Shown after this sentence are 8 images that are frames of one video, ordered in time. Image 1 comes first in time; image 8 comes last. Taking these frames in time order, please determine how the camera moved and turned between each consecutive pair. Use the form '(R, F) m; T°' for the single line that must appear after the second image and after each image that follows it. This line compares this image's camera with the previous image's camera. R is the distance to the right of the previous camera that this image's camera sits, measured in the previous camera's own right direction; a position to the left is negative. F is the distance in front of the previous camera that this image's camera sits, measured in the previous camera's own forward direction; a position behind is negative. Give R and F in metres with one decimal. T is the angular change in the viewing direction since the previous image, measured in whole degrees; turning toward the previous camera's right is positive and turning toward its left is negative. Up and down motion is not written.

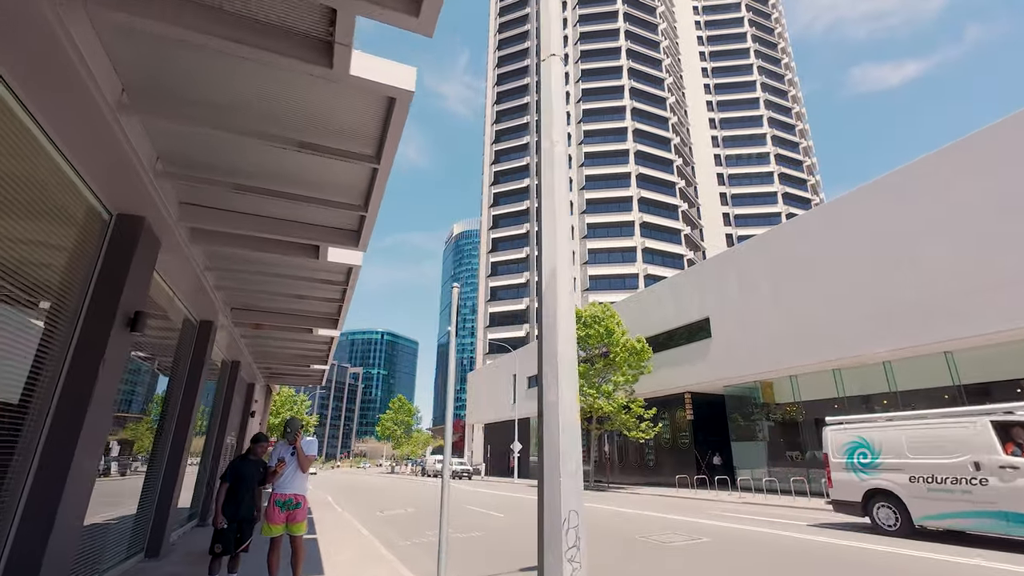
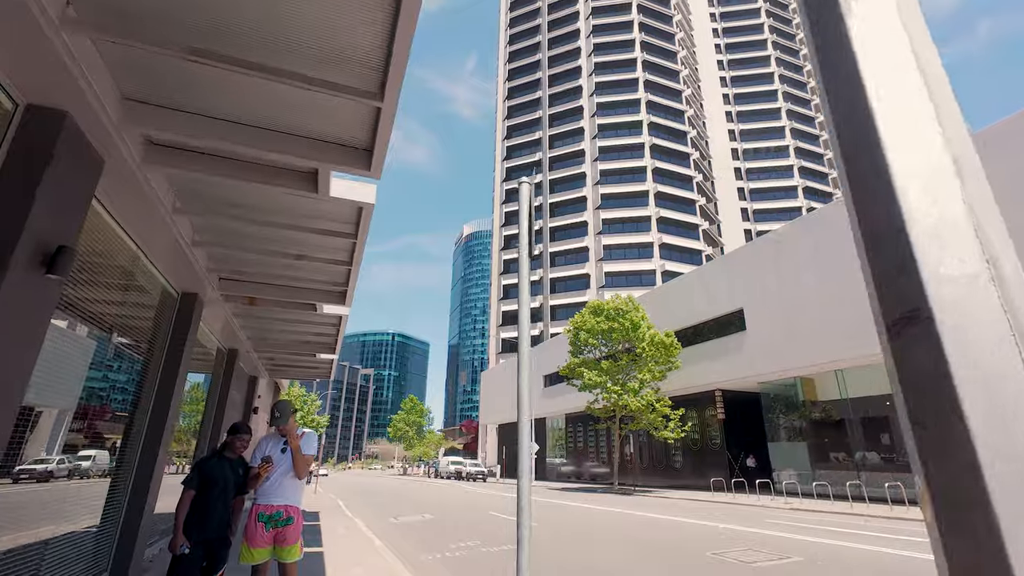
(-0.5, +1.4) m; -1°
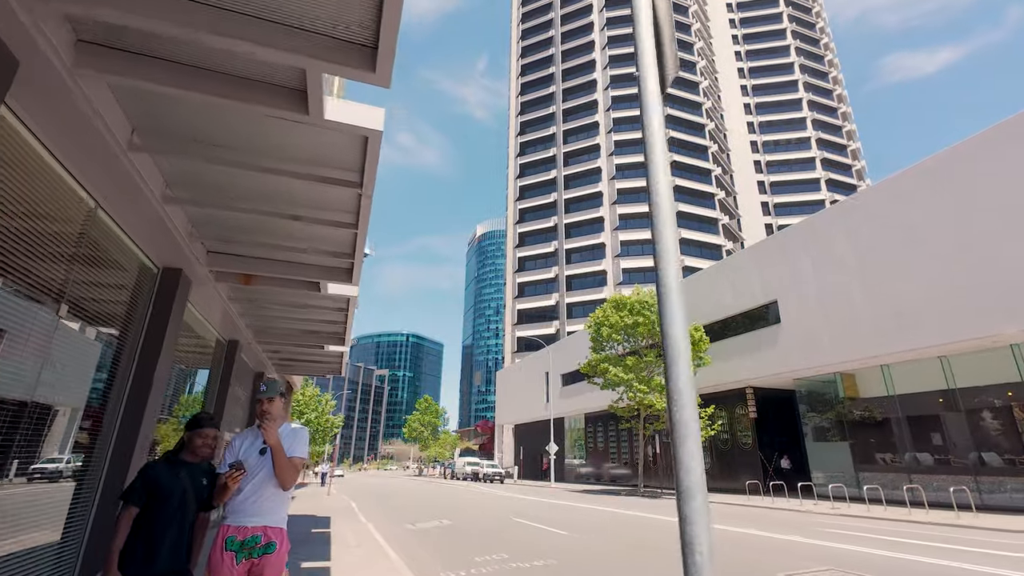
(-0.3, +1.1) m; -2°
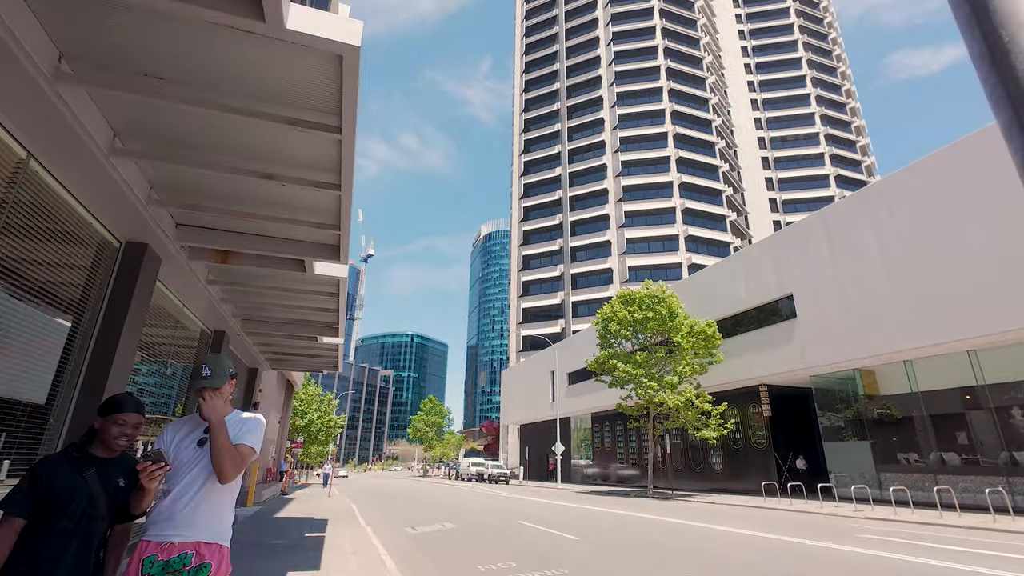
(0.0, +0.7) m; -1°
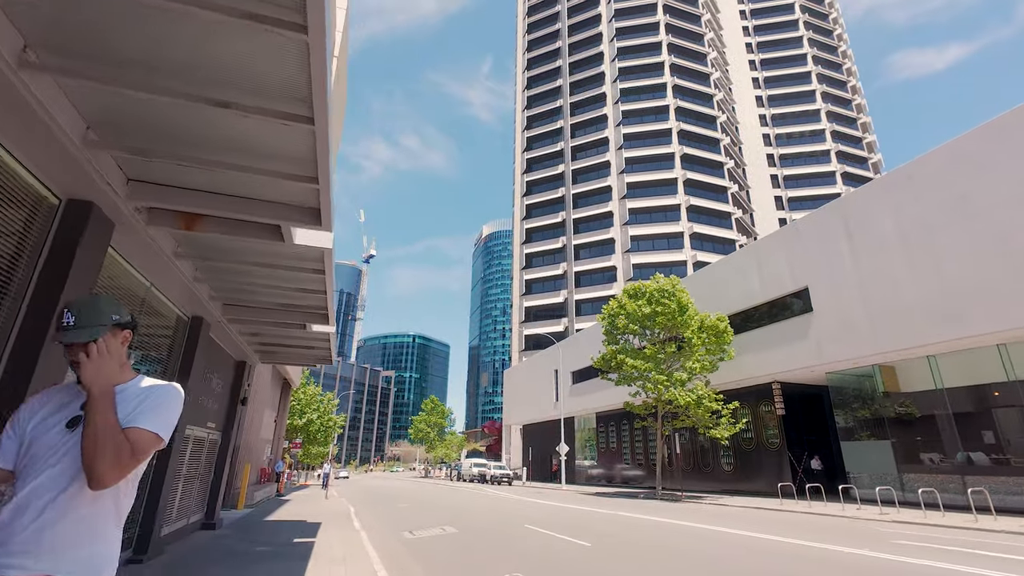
(-0.1, +0.8) m; 0°
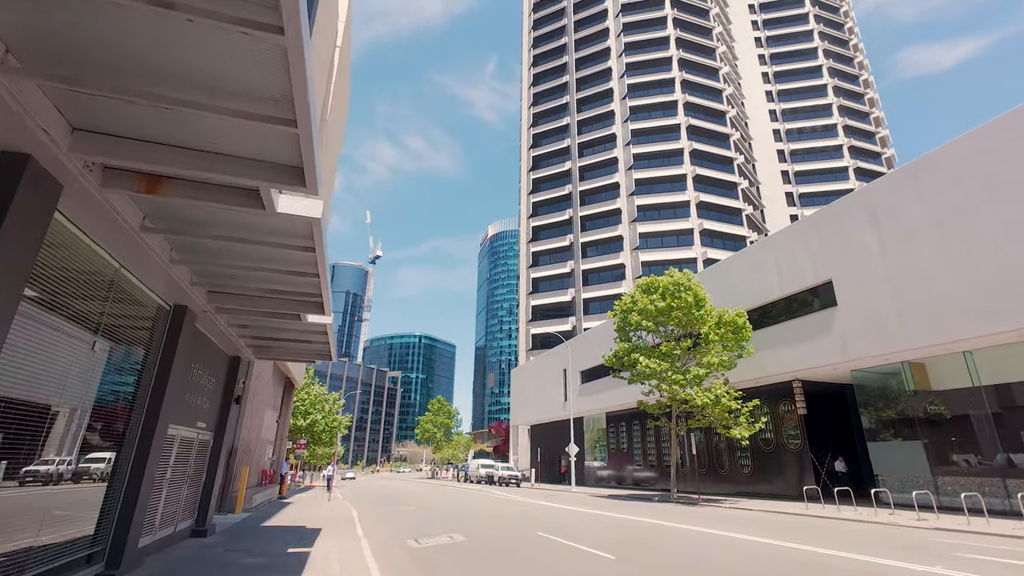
(-0.1, +0.8) m; -1°
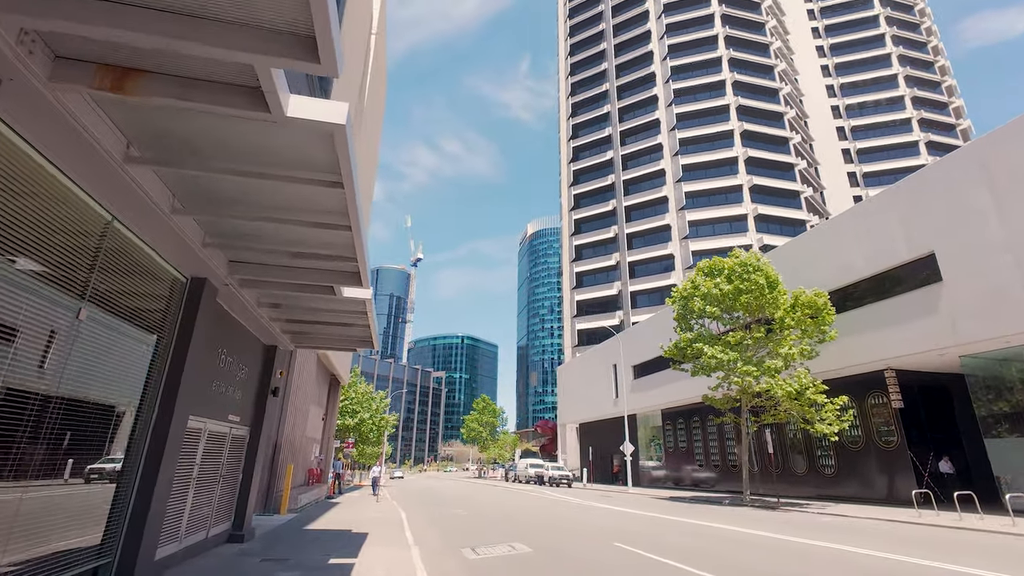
(-0.4, +1.4) m; -5°
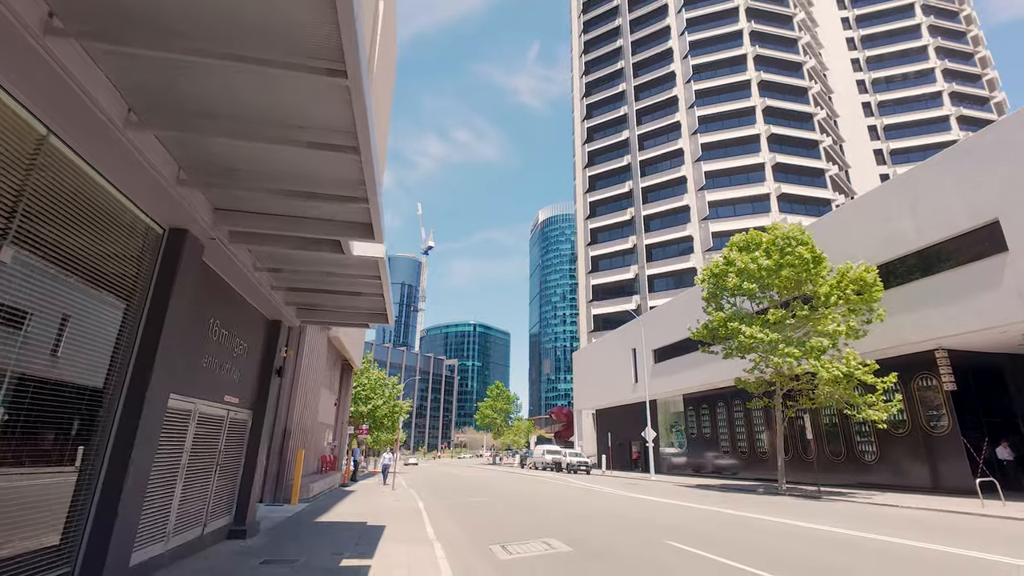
(-0.4, +1.1) m; -1°
